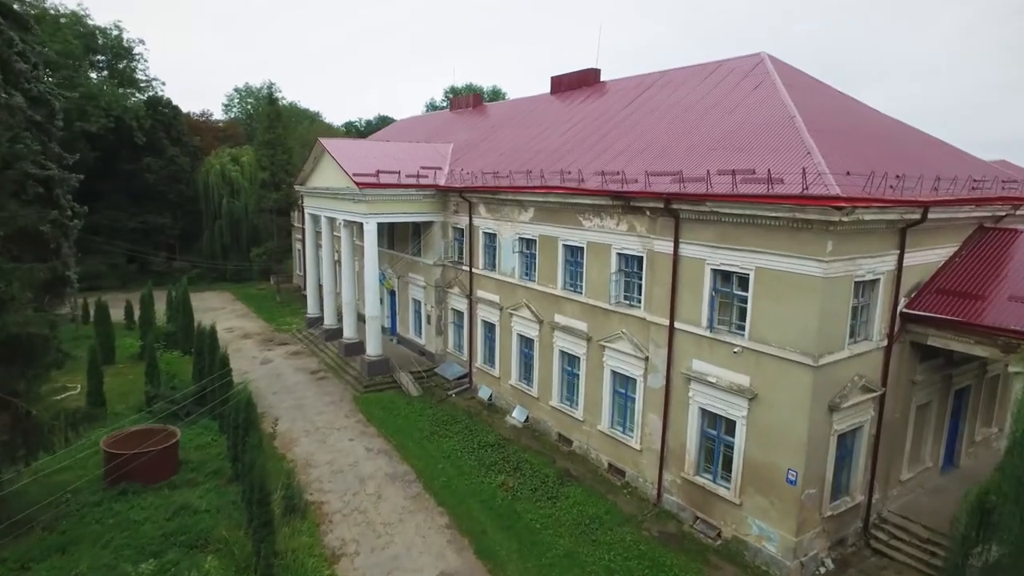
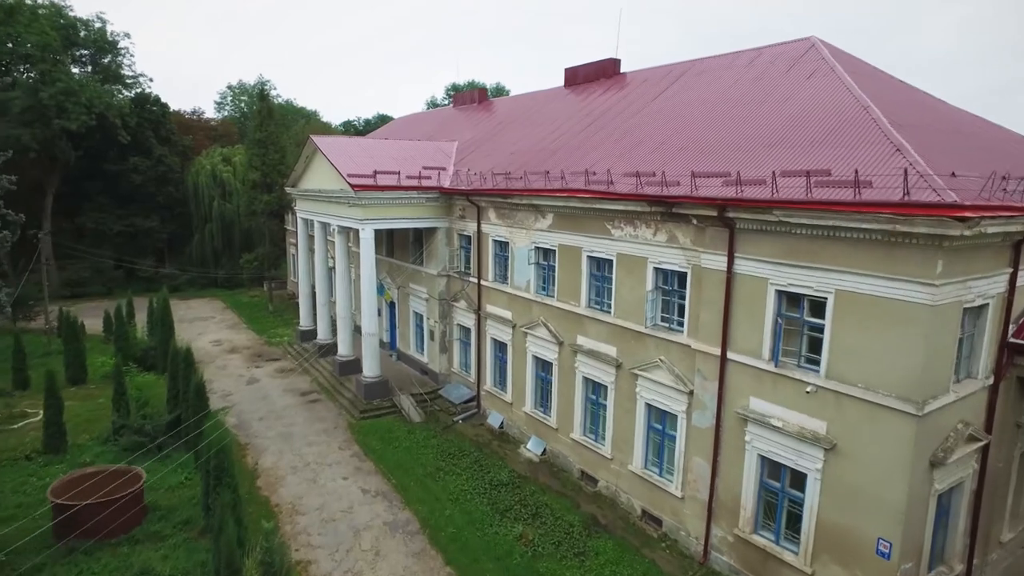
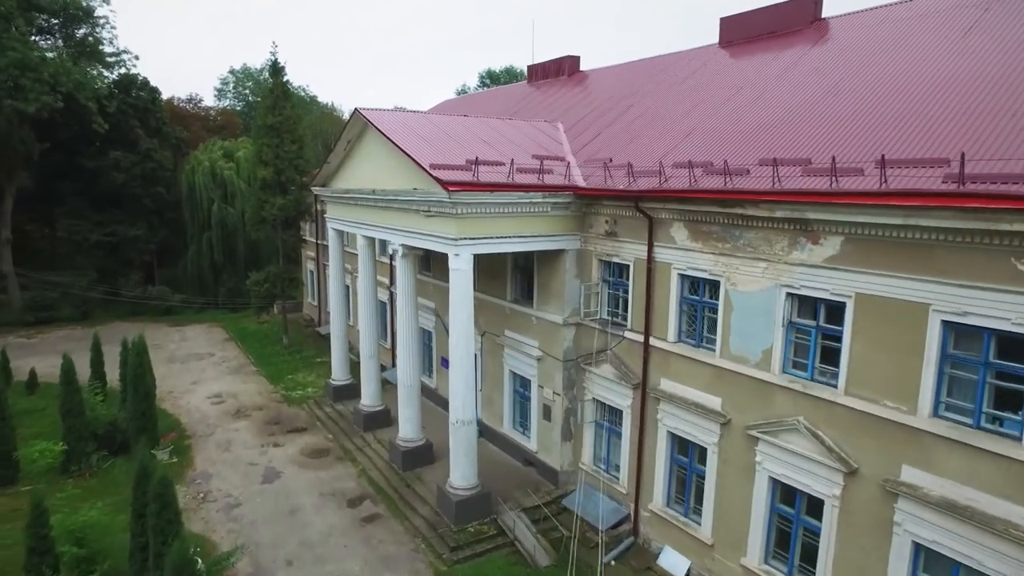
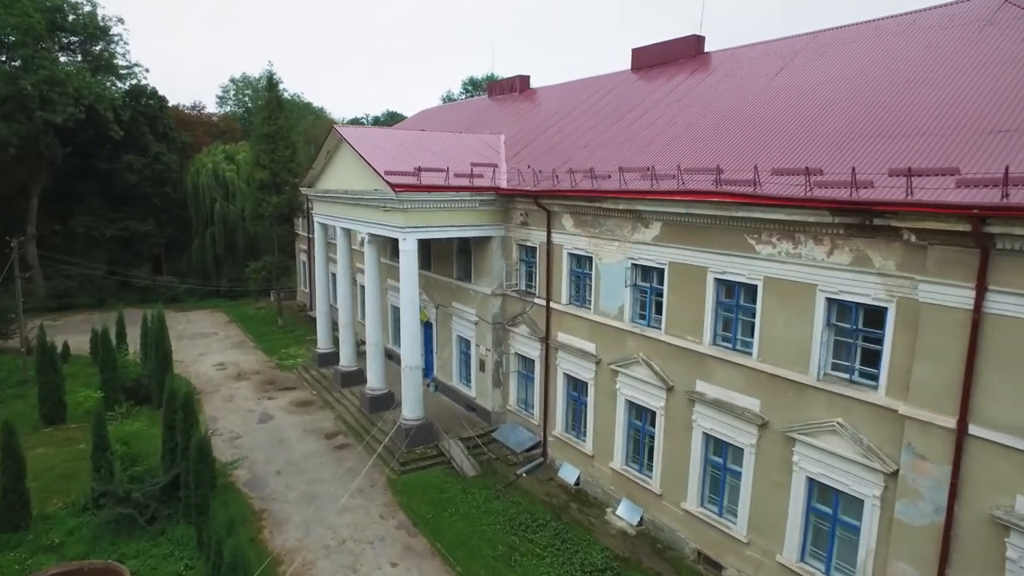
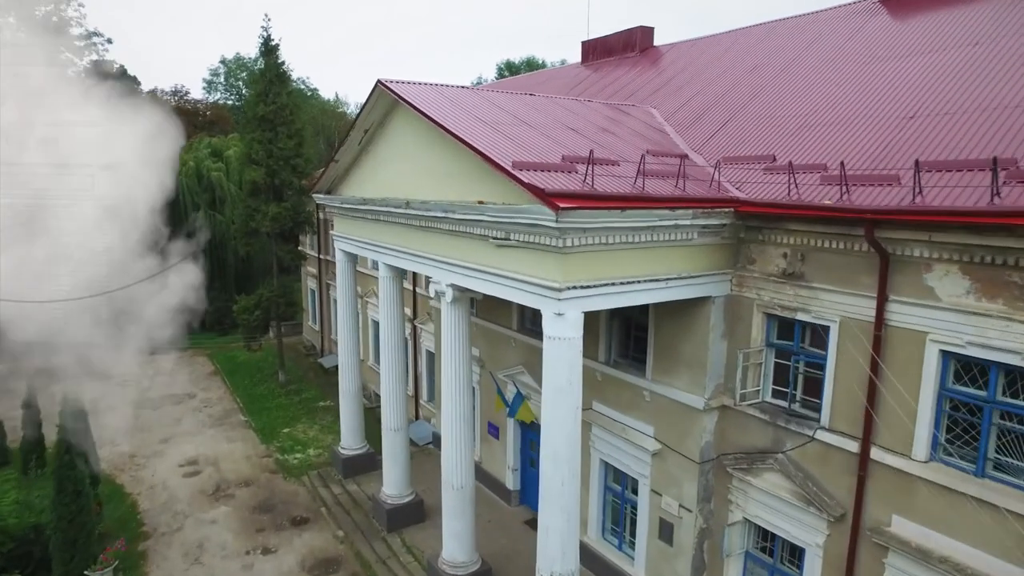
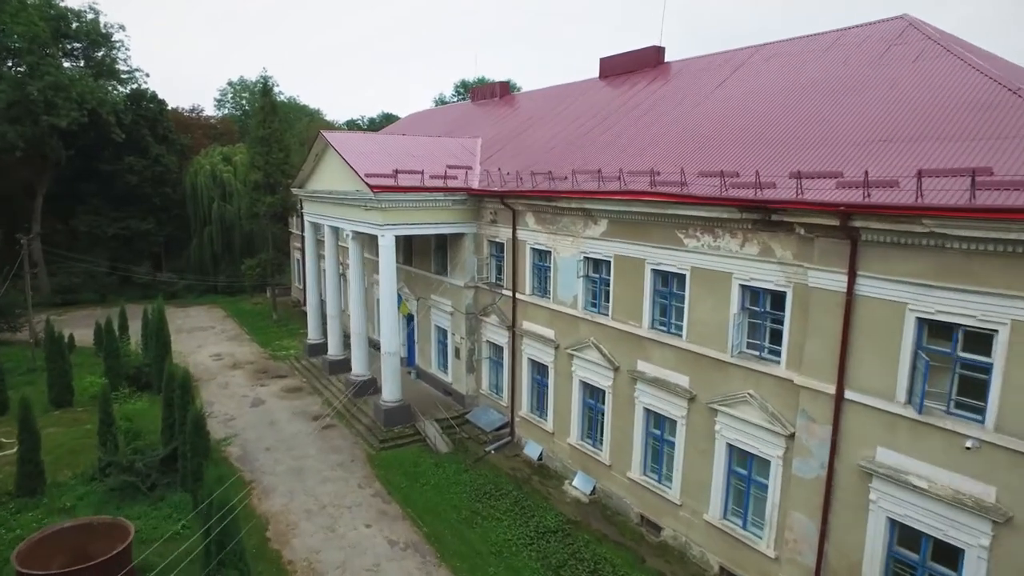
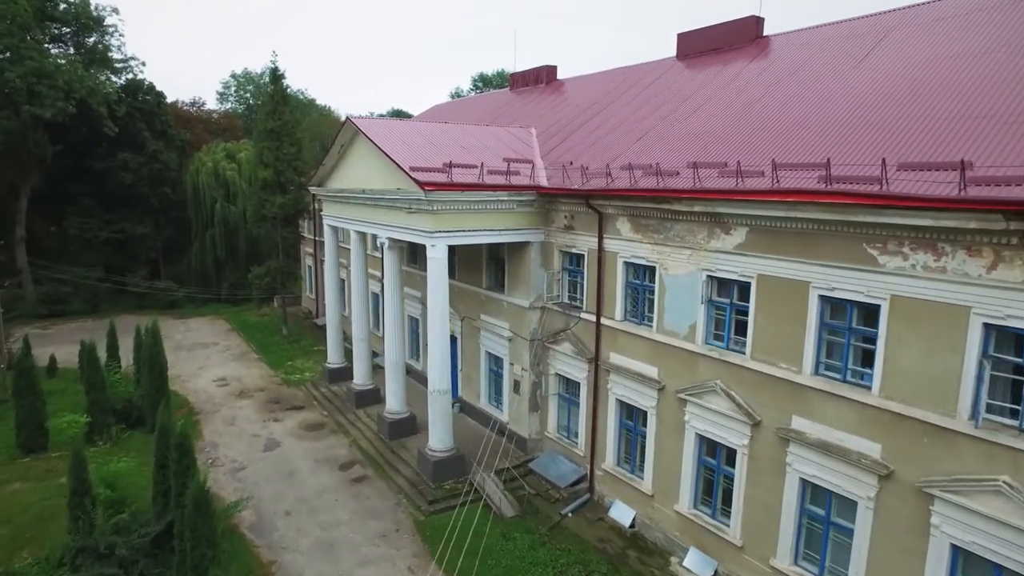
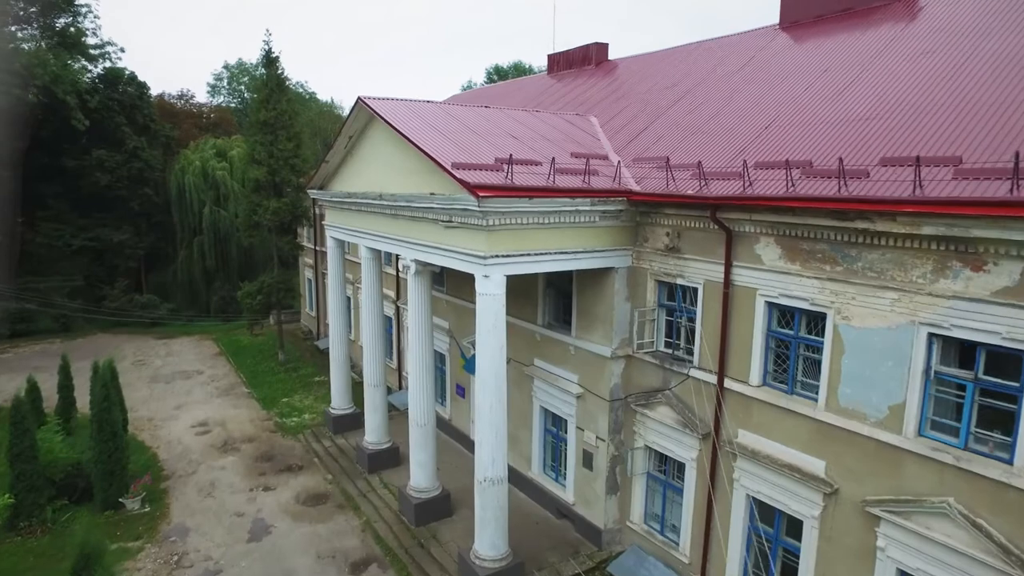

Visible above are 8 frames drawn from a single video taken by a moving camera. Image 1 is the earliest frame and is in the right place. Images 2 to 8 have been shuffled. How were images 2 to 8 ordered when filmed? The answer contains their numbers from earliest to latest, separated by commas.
2, 6, 4, 7, 3, 8, 5
